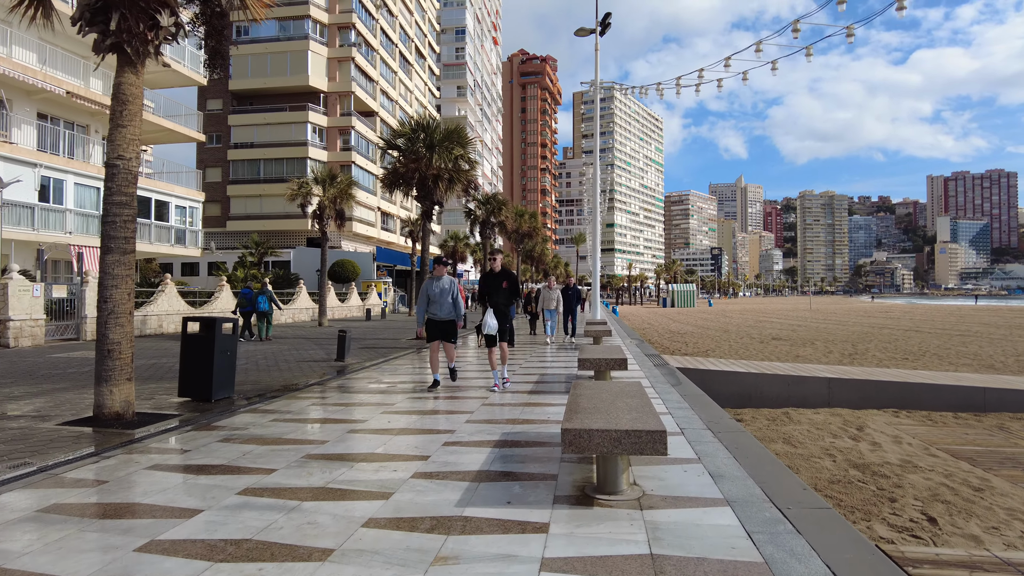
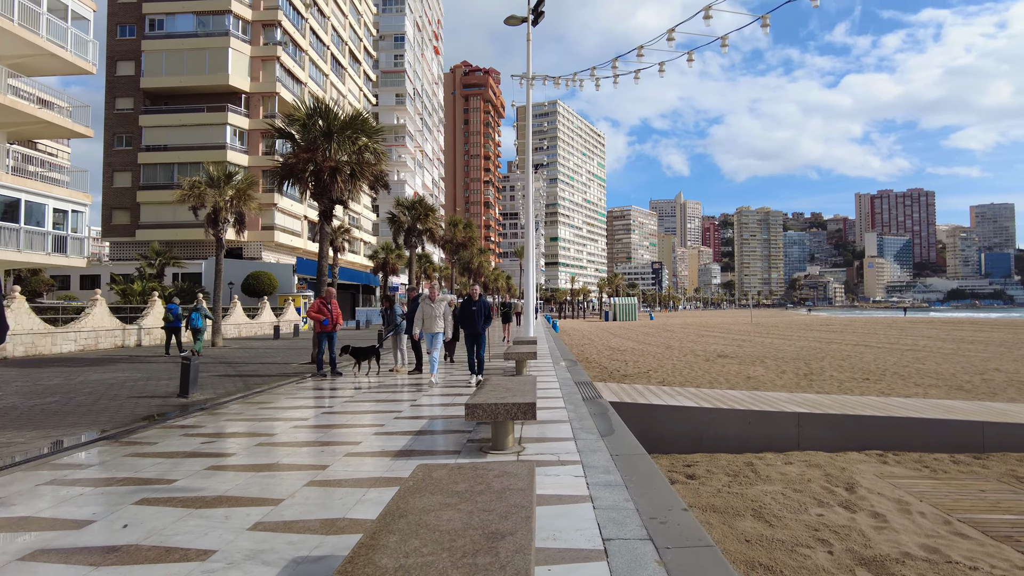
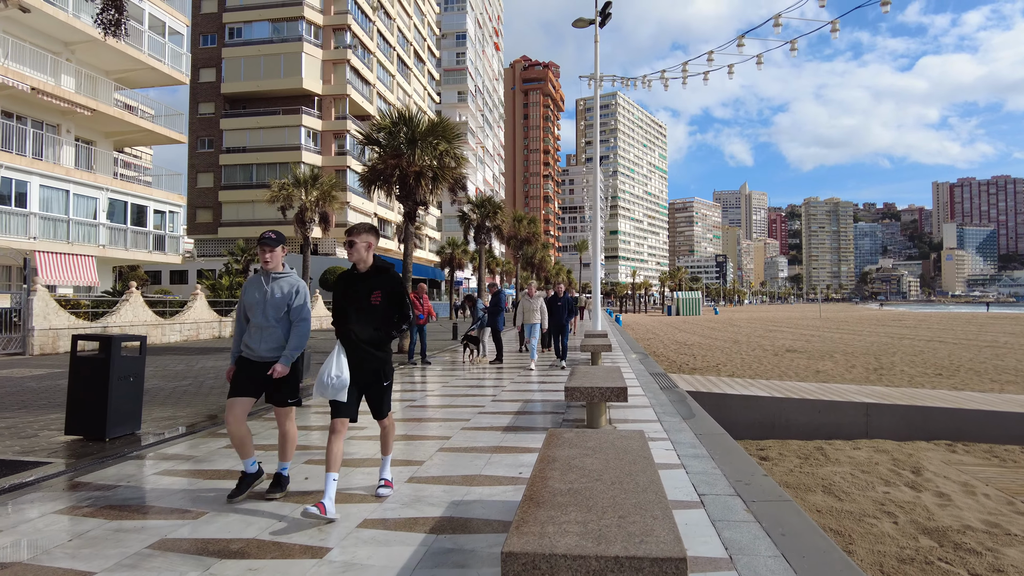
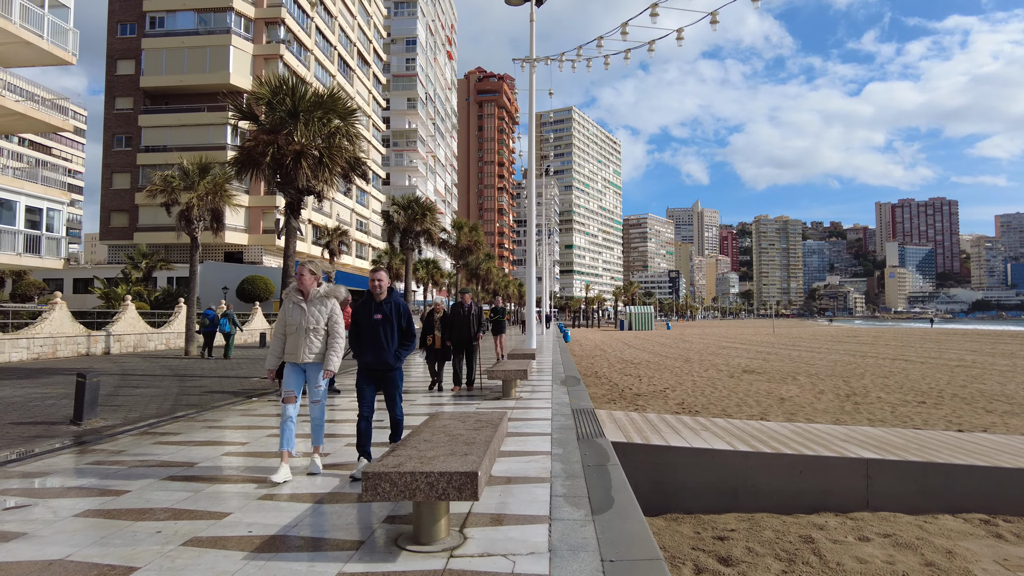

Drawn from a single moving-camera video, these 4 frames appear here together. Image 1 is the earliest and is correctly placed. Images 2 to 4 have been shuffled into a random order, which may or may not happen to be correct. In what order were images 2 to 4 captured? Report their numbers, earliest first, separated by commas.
3, 2, 4
